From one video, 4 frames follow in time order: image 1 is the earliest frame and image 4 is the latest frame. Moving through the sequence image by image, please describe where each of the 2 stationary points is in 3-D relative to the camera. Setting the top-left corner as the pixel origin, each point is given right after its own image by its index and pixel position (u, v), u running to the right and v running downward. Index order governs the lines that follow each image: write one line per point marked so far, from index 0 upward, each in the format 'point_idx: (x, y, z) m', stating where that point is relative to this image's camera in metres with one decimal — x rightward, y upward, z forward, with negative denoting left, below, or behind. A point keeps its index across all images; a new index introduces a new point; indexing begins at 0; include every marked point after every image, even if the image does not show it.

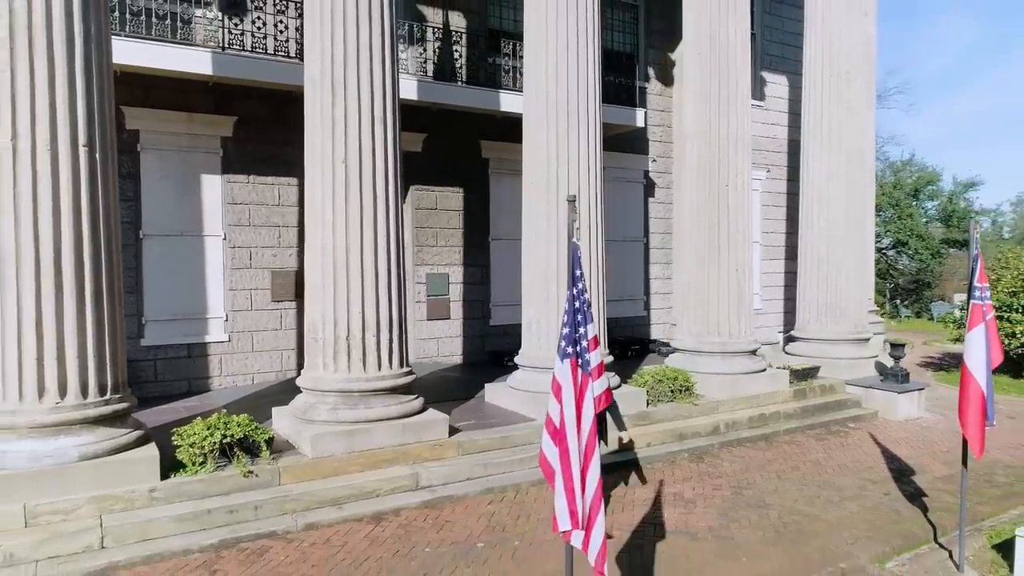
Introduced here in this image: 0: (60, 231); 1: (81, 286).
0: (-3.3, +0.4, +5.3) m
1: (-3.2, 0.0, +5.4) m
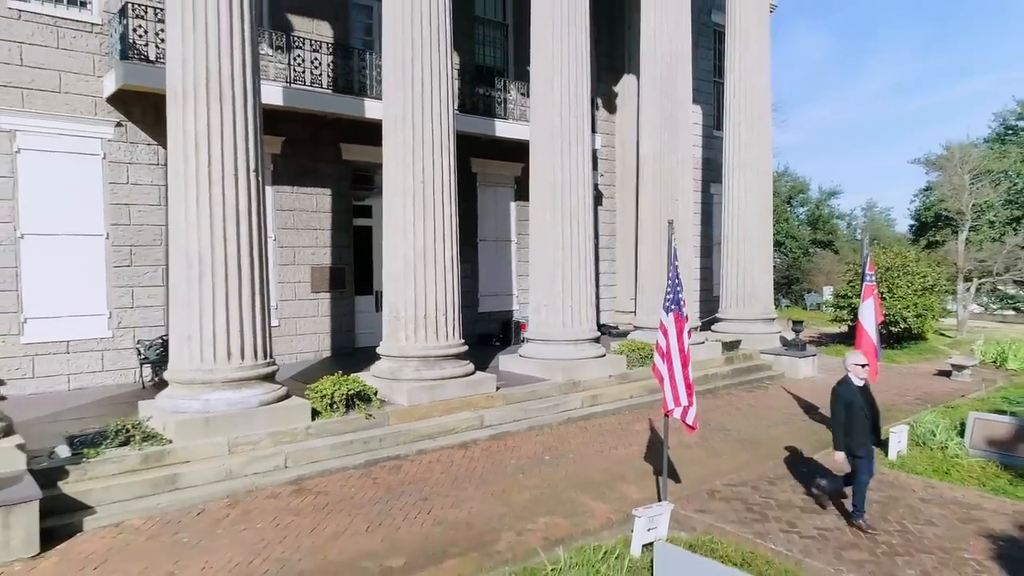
0: (-2.7, +0.5, +7.0) m
1: (-2.6, +0.1, +7.1) m
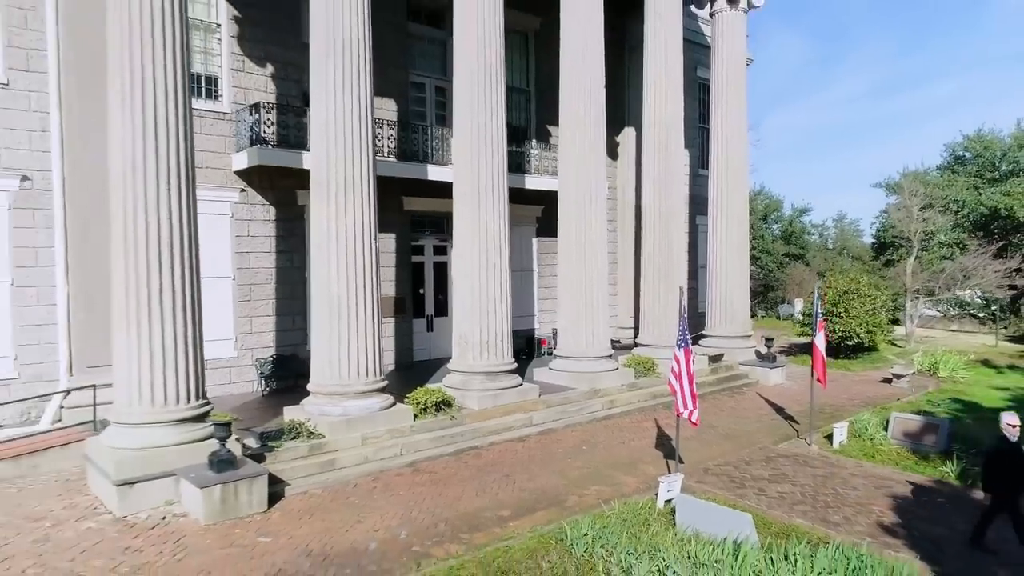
0: (-2.0, 0.0, +9.7) m
1: (-1.9, -0.4, +9.8) m
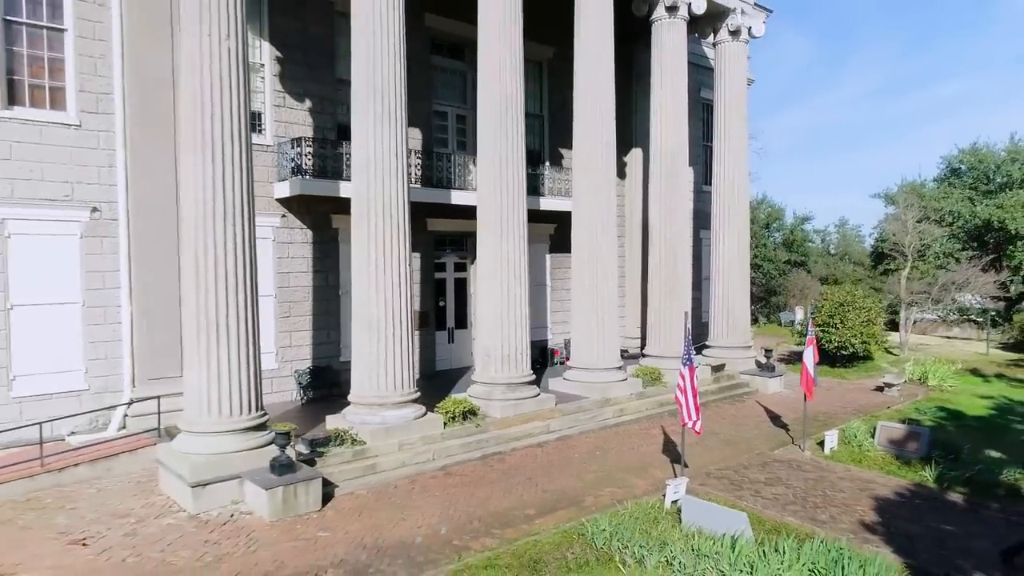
0: (-1.7, -0.3, +10.7) m
1: (-1.6, -0.7, +10.8) m
